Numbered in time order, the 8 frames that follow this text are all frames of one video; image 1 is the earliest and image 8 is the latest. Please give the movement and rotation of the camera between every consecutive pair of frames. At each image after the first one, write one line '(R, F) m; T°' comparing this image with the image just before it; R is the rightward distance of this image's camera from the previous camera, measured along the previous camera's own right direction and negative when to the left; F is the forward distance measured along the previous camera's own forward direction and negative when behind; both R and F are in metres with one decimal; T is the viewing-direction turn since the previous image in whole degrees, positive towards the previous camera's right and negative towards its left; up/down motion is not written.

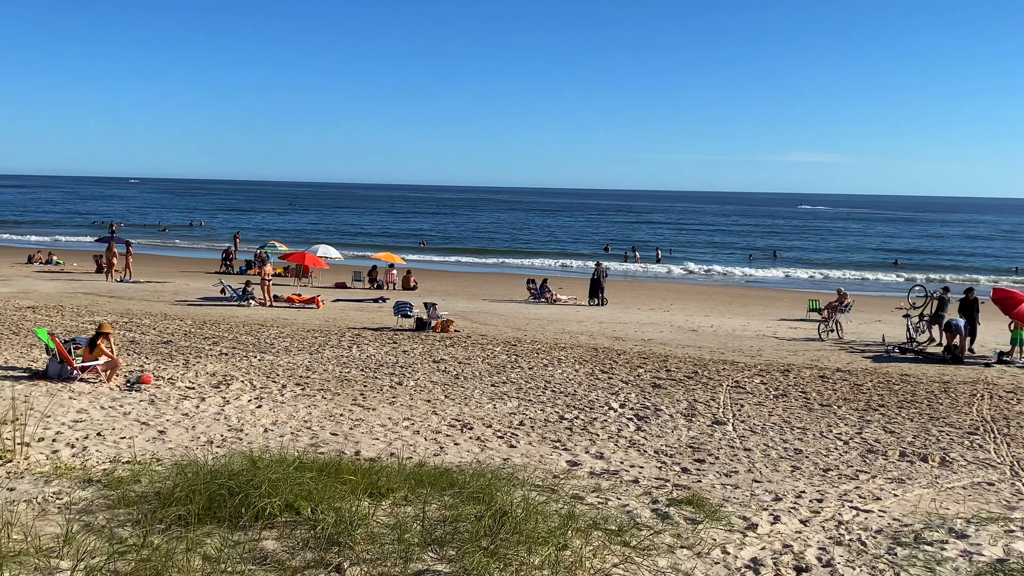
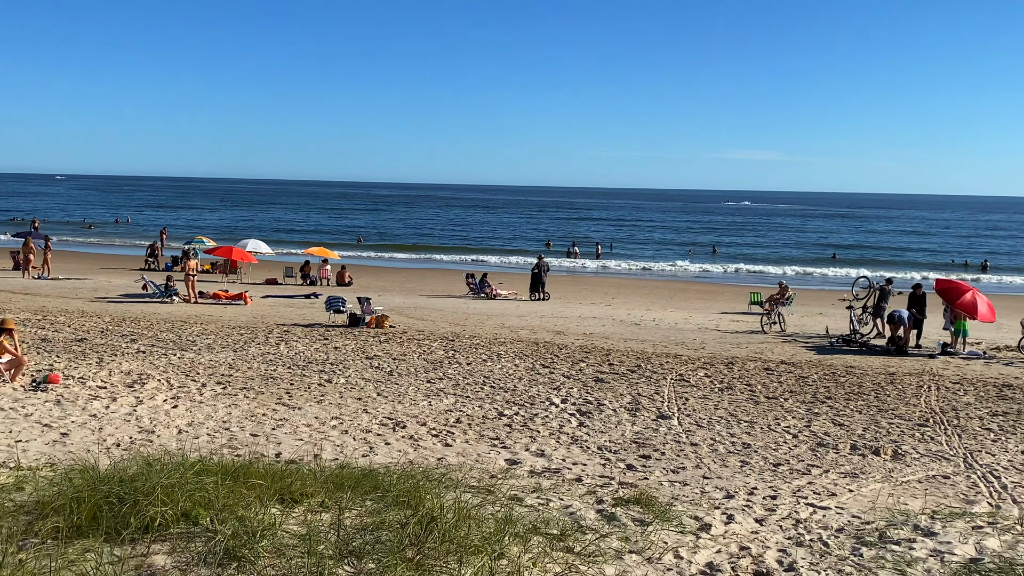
(+0.1, +0.5) m; +3°
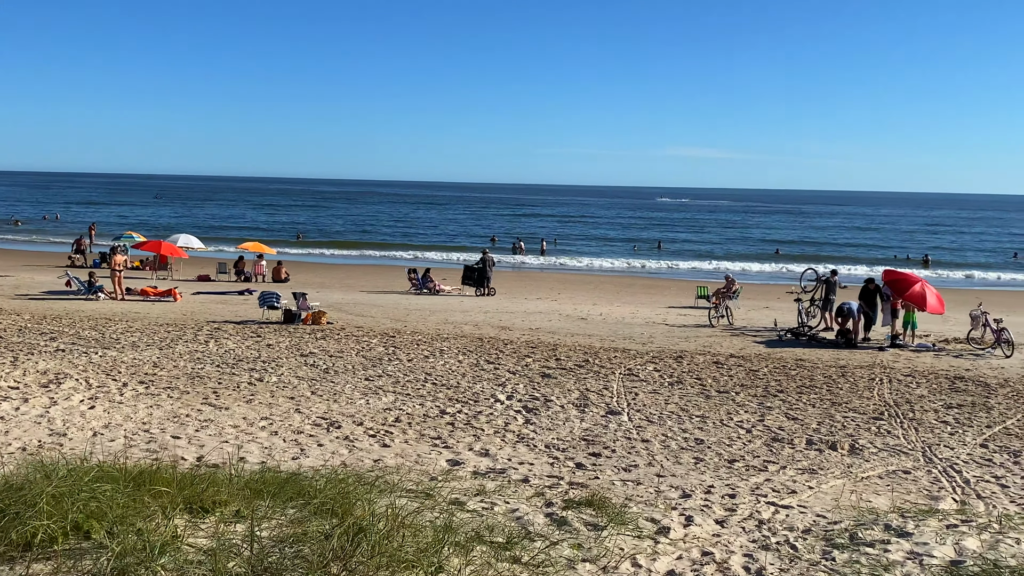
(0.0, +0.5) m; +3°
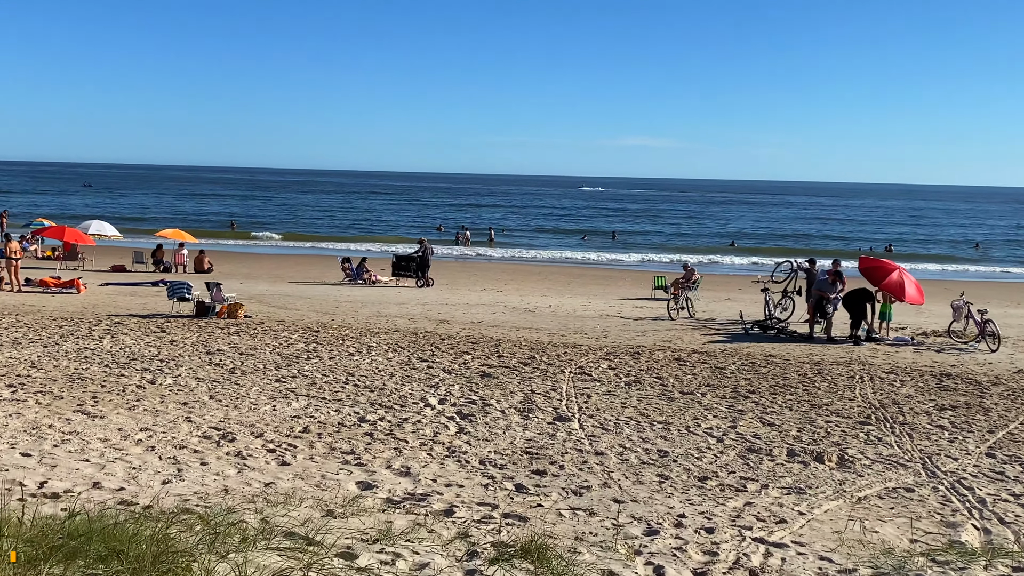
(+0.2, +1.4) m; +2°
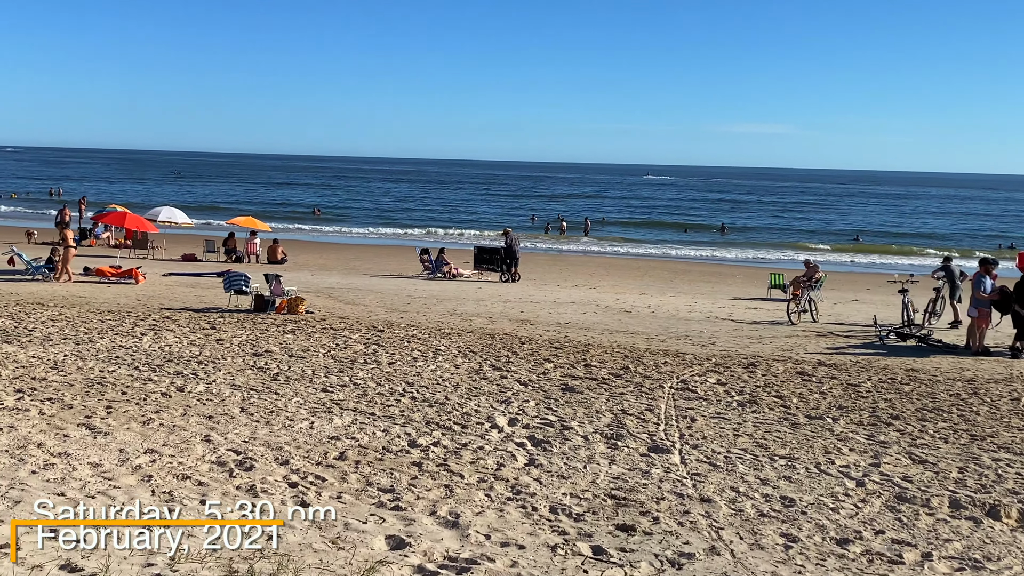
(+0.1, +1.5) m; -5°
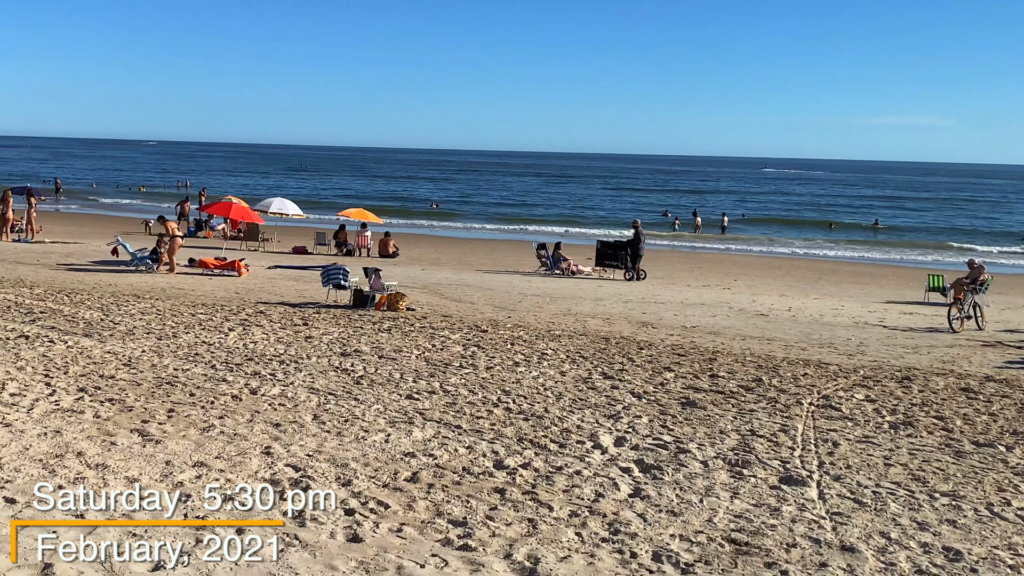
(+0.1, +1.0) m; -7°
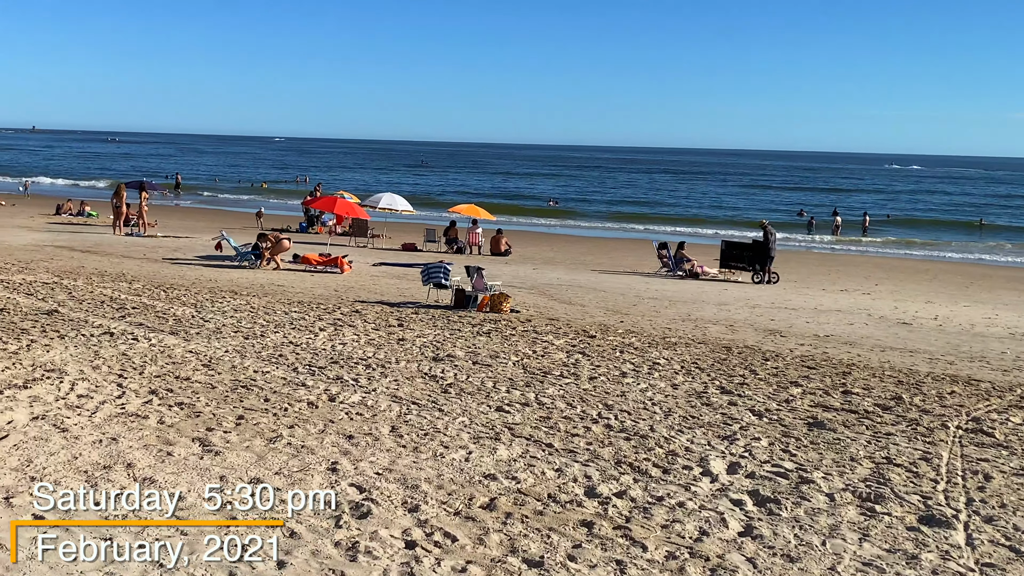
(+0.2, +0.7) m; -7°
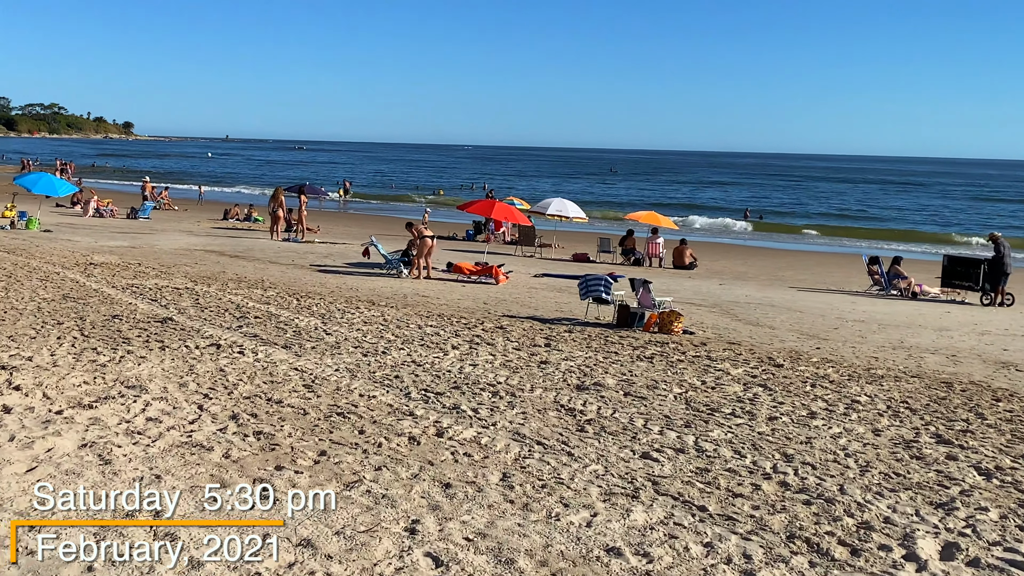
(+0.2, +1.3) m; -10°
